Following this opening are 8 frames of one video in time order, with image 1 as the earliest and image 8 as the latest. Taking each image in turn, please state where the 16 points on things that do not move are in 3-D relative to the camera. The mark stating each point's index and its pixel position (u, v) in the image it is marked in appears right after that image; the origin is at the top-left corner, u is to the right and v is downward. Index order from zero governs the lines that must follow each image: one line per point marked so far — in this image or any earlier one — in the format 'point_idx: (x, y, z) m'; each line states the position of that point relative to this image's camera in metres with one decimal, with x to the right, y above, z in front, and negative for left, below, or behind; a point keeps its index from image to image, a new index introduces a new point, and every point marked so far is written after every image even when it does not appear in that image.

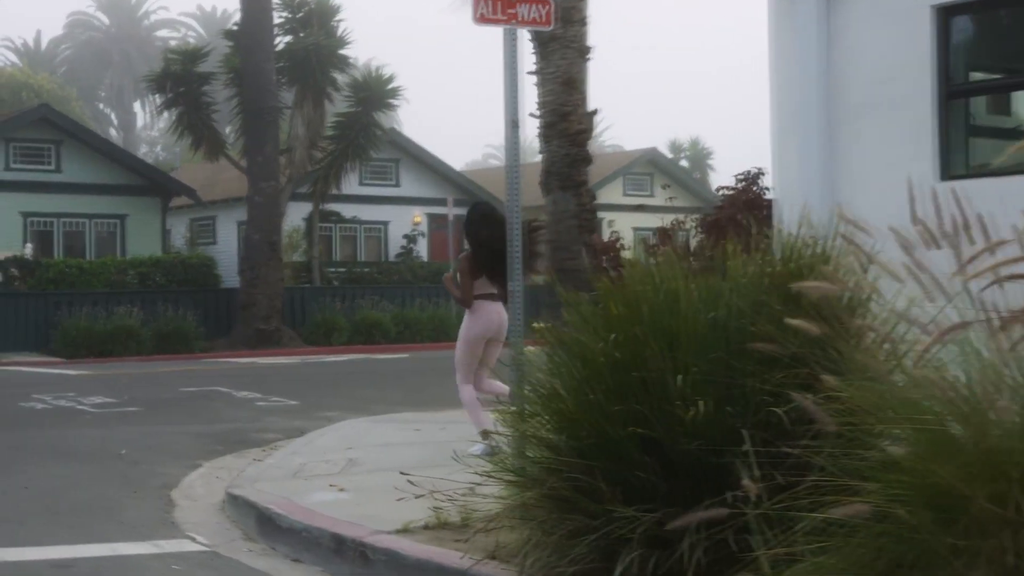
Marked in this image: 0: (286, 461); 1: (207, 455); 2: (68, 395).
0: (-1.8, -1.4, +9.7) m
1: (-2.5, -1.4, +10.1) m
2: (-5.0, -1.2, +13.8) m
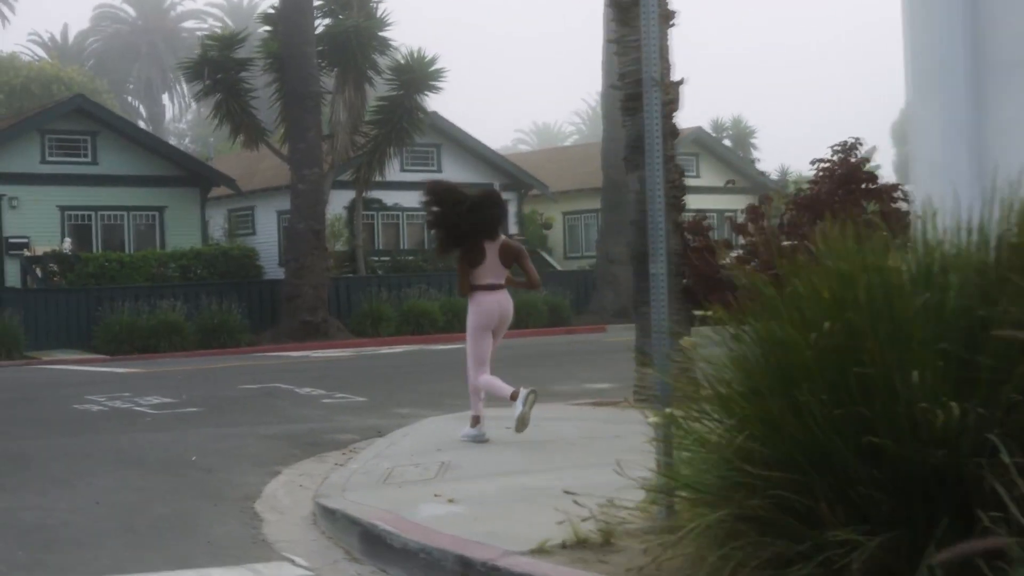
0: (-1.0, -1.3, +8.8) m
1: (-1.7, -1.3, +9.3) m
2: (-4.1, -1.1, +13.1) m
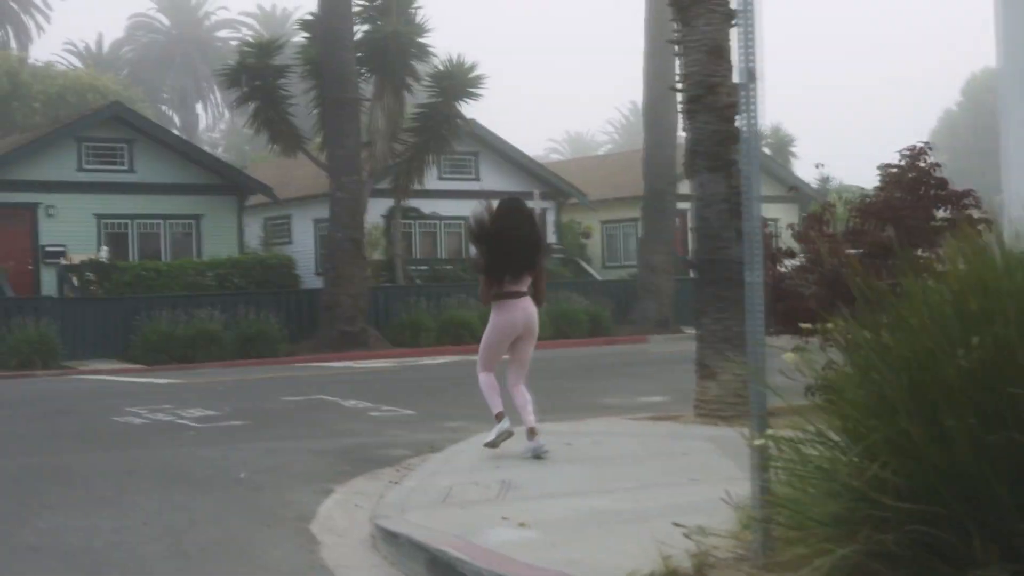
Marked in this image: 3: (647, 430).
0: (-0.6, -1.3, +8.4) m
1: (-1.3, -1.4, +8.9) m
2: (-3.6, -1.2, +12.7) m
3: (+1.1, -1.2, +10.2) m
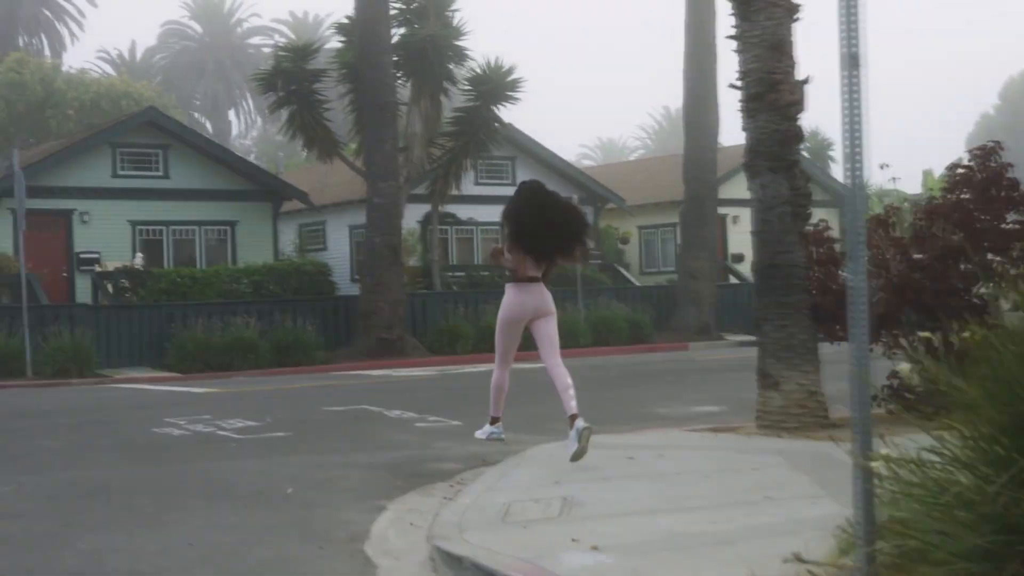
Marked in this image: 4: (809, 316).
0: (-0.2, -1.4, +8.0) m
1: (-0.9, -1.4, +8.4) m
2: (-3.1, -1.3, +12.4) m
3: (+1.6, -1.2, +9.7) m
4: (+2.6, -0.2, +10.6) m
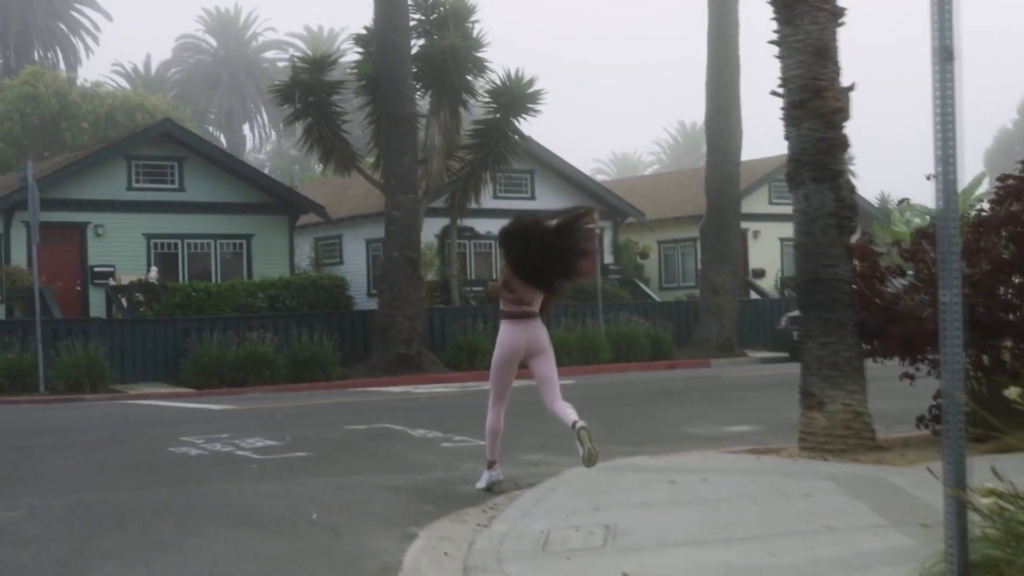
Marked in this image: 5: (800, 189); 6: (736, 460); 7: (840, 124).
0: (+0.1, -1.5, +7.5) m
1: (-0.6, -1.5, +8.0) m
2: (-2.8, -1.4, +11.9) m
3: (+1.8, -1.3, +9.2) m
4: (+2.8, -0.4, +10.1) m
5: (+2.4, +0.8, +10.3) m
6: (+1.8, -1.4, +9.7) m
7: (+2.7, +1.4, +10.2) m
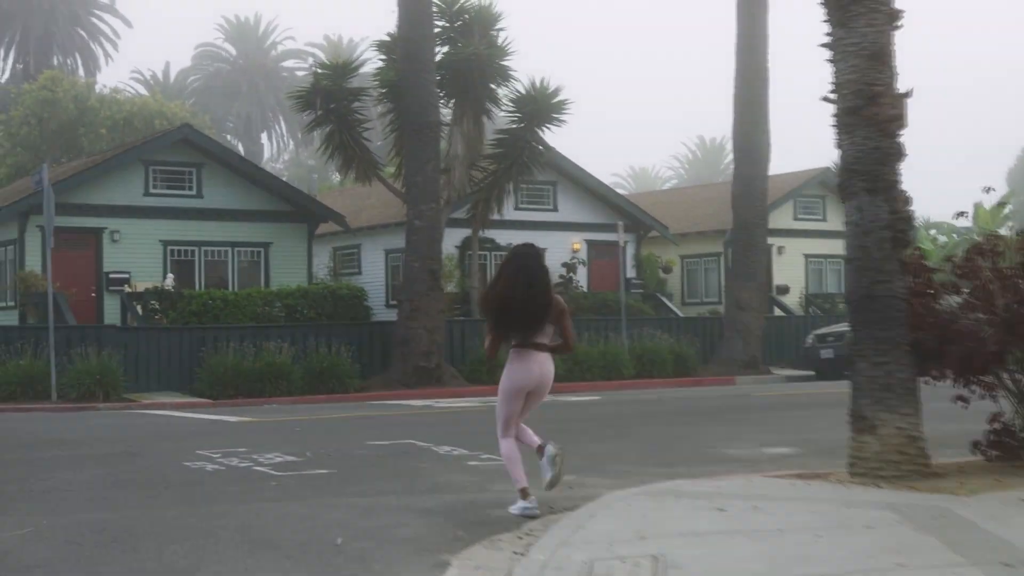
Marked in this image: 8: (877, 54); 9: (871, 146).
0: (+0.3, -1.5, +7.0) m
1: (-0.4, -1.6, +7.5) m
2: (-2.5, -1.5, +11.4) m
3: (+2.1, -1.4, +8.7) m
4: (+3.1, -0.5, +9.6) m
5: (+2.7, +0.7, +9.8) m
6: (+2.0, -1.5, +9.2) m
7: (+3.0, +1.2, +9.6) m
8: (+2.9, +1.8, +9.7) m
9: (+2.8, +1.1, +9.6) m
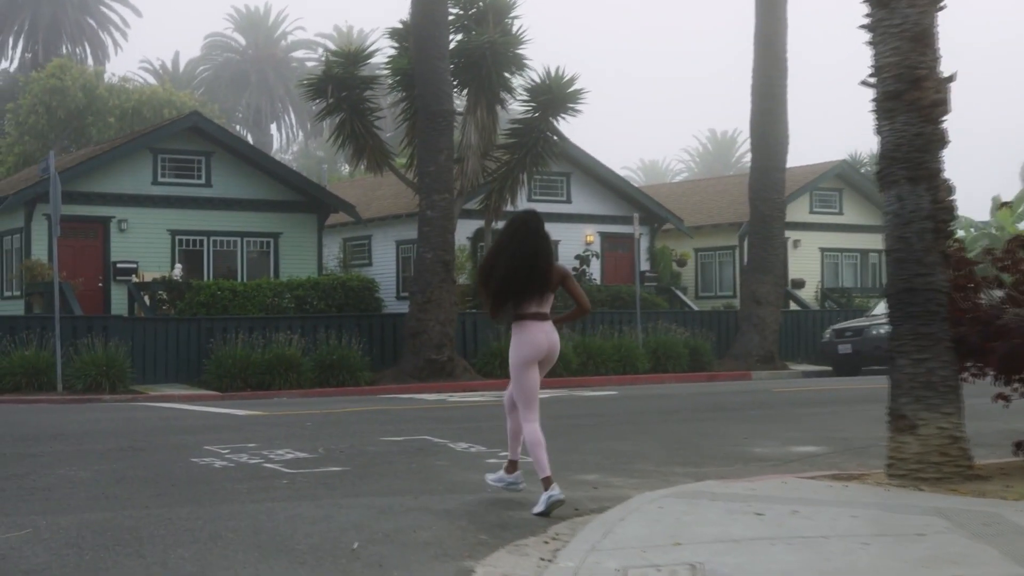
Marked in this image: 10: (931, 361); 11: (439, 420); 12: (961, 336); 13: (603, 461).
0: (+0.5, -1.5, +6.6) m
1: (-0.2, -1.5, +7.0) m
2: (-2.3, -1.4, +11.0) m
3: (+2.2, -1.4, +8.2) m
4: (+3.3, -0.4, +9.1) m
5: (+2.9, +0.8, +9.3) m
6: (+2.2, -1.4, +8.7) m
7: (+3.2, +1.3, +9.2) m
8: (+3.1, +1.9, +9.2) m
9: (+3.0, +1.2, +9.2) m
10: (+3.1, -0.5, +9.0) m
11: (-0.8, -1.5, +13.6) m
12: (+3.4, -0.4, +9.4) m
13: (+0.8, -1.5, +10.8) m
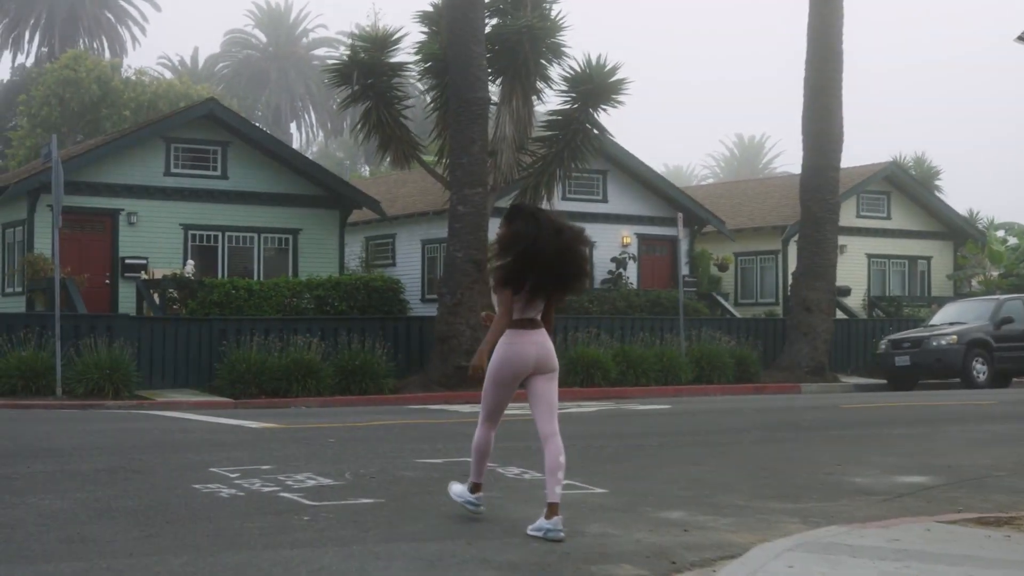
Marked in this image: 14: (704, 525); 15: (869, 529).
0: (+0.9, -1.5, +4.8) m
1: (+0.2, -1.5, +5.3) m
2: (-1.9, -1.4, +9.3) m
3: (+2.7, -1.4, +6.5) m
4: (+3.7, -0.5, +7.4) m
5: (+3.4, +0.7, +7.5) m
6: (+2.6, -1.4, +7.0) m
7: (+3.7, +1.3, +7.4) m
8: (+3.6, +1.9, +7.5) m
9: (+3.5, +1.2, +7.4) m
10: (+3.6, -0.6, +7.3) m
11: (-0.3, -1.5, +11.9) m
12: (+3.9, -0.4, +7.6) m
13: (+1.3, -1.5, +9.1) m
14: (+1.2, -1.5, +7.8) m
15: (+2.1, -1.4, +7.2) m
